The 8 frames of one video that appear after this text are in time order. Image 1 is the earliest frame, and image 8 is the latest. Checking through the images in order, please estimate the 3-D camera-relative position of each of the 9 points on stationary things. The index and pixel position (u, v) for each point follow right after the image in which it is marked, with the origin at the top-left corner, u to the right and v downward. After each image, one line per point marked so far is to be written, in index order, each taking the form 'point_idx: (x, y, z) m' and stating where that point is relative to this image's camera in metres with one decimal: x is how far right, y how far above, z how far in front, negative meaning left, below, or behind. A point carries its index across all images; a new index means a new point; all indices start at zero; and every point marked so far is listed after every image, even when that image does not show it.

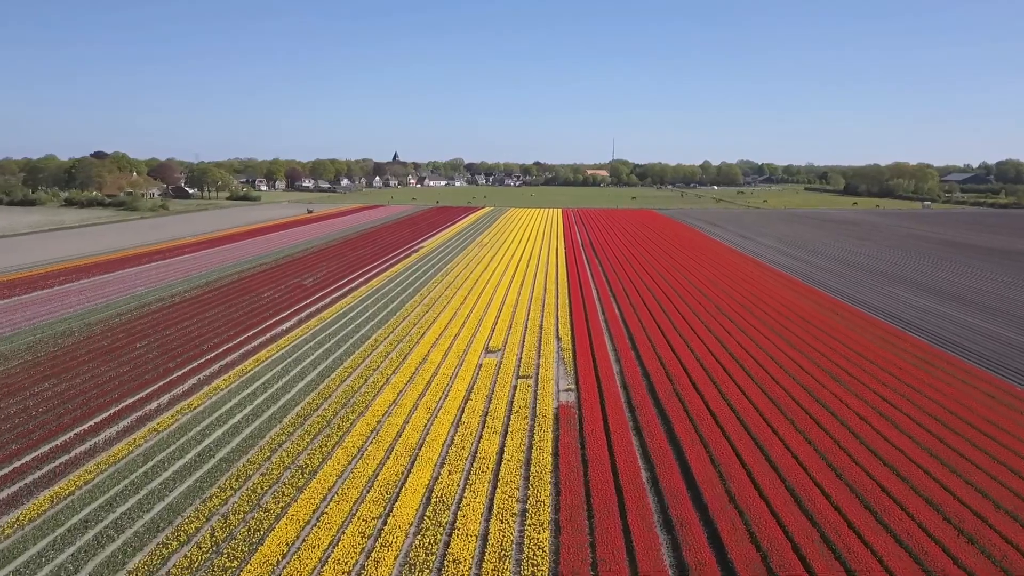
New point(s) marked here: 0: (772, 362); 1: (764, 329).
0: (+5.7, -1.5, +13.7) m
1: (+6.9, -0.9, +17.6) m
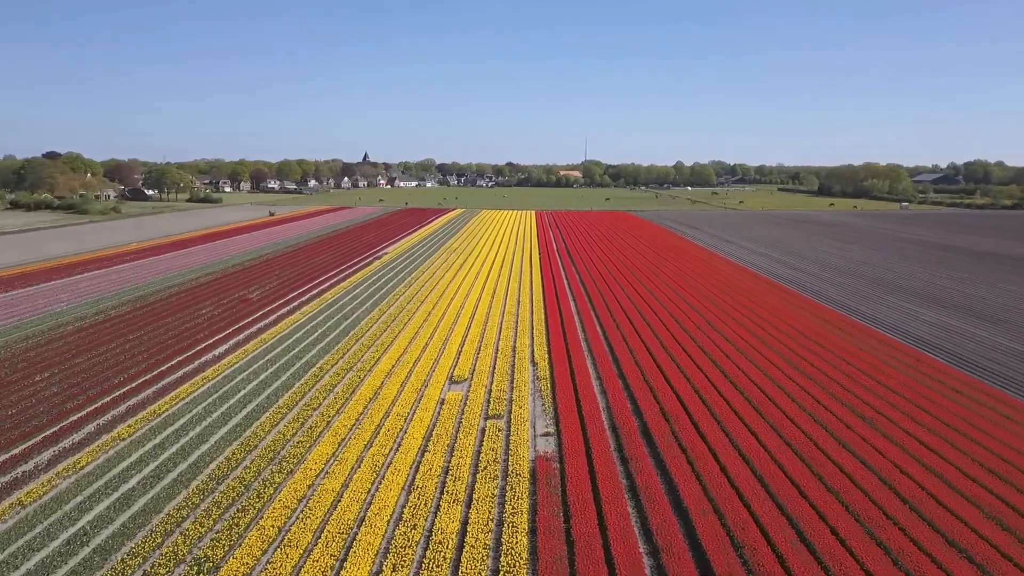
0: (+5.1, -1.8, +12.0) m
1: (+6.2, -1.2, +15.9) m
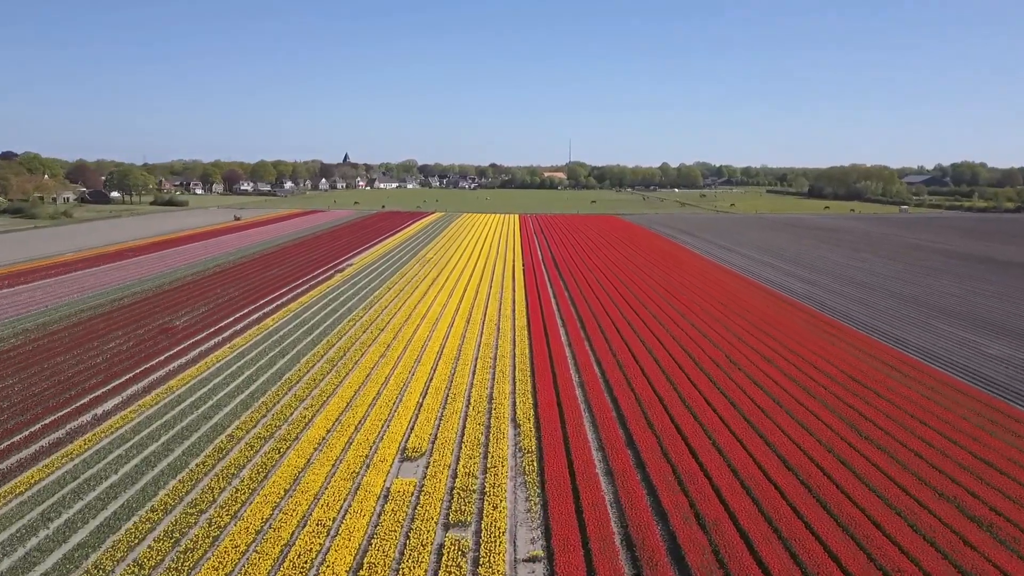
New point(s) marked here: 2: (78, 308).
0: (+4.7, -2.4, +8.9) m
1: (+5.7, -1.8, +12.9) m
2: (-12.8, -0.7, +18.5) m
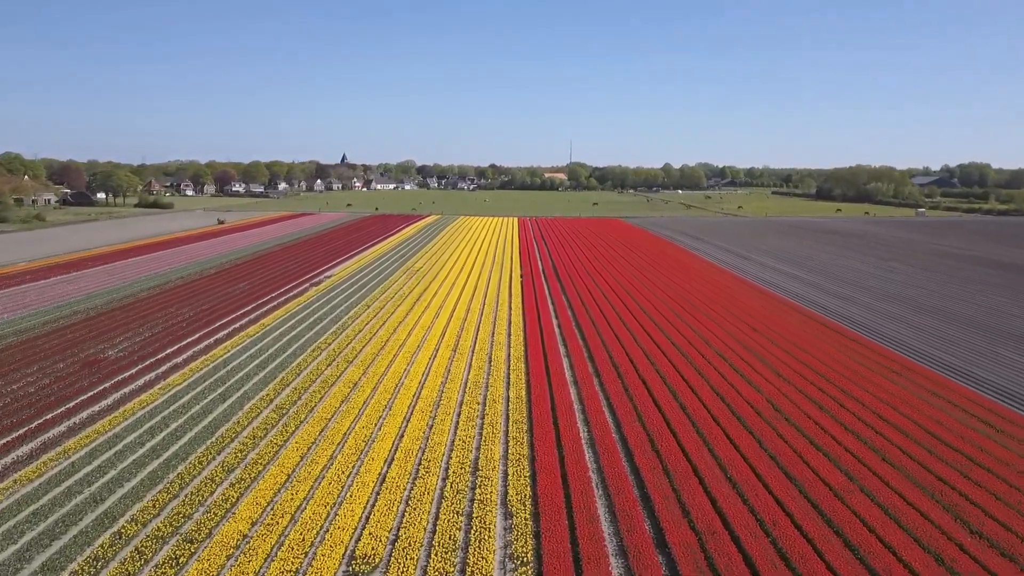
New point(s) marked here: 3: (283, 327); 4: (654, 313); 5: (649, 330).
0: (+4.5, -2.9, +6.4) m
1: (+5.6, -2.3, +10.3) m
2: (-12.9, -1.2, +15.9) m
3: (-6.1, -1.1, +16.5) m
4: (+4.4, -0.5, +19.4) m
5: (+3.6, -1.0, +16.8) m
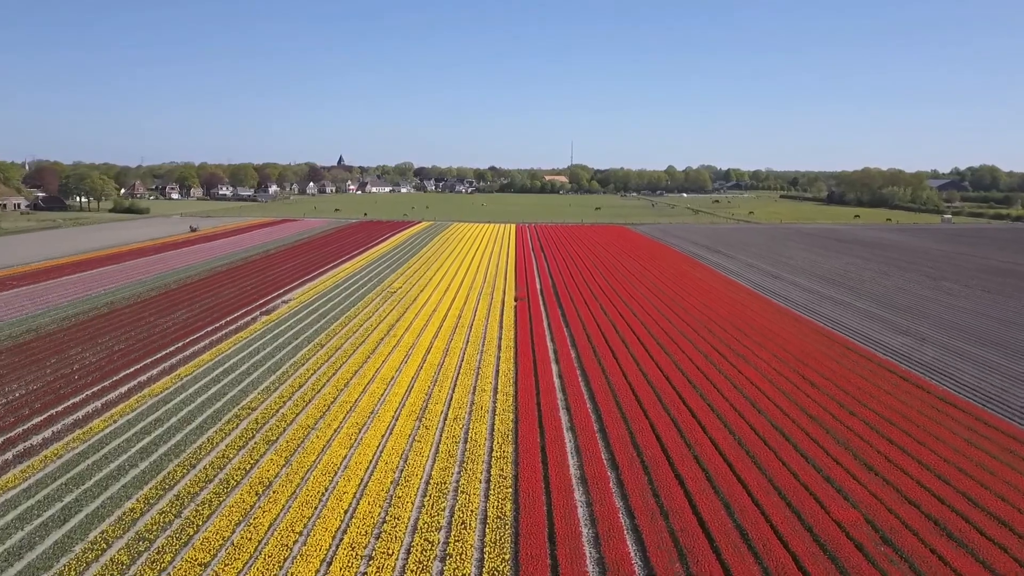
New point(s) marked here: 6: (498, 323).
0: (+4.3, -3.7, +2.7) m
1: (+5.3, -3.1, +6.7) m
2: (-13.2, -2.0, +12.3) m
3: (-6.4, -1.9, +12.9) m
4: (+4.1, -1.3, +15.7) m
5: (+3.3, -1.8, +13.1) m
6: (-0.4, -1.1, +17.7) m
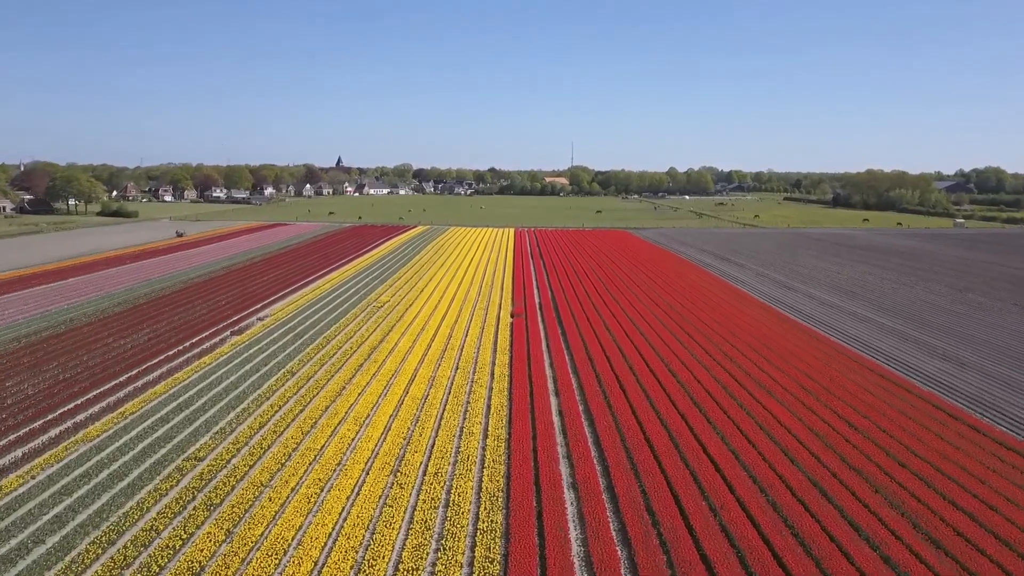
0: (+4.1, -4.2, +1.1) m
1: (+5.2, -3.6, +5.0) m
2: (-13.3, -2.4, +10.6) m
3: (-6.5, -2.3, +11.3) m
4: (+4.0, -1.8, +14.1) m
5: (+3.2, -2.3, +11.5) m
6: (-0.5, -1.5, +16.1) m
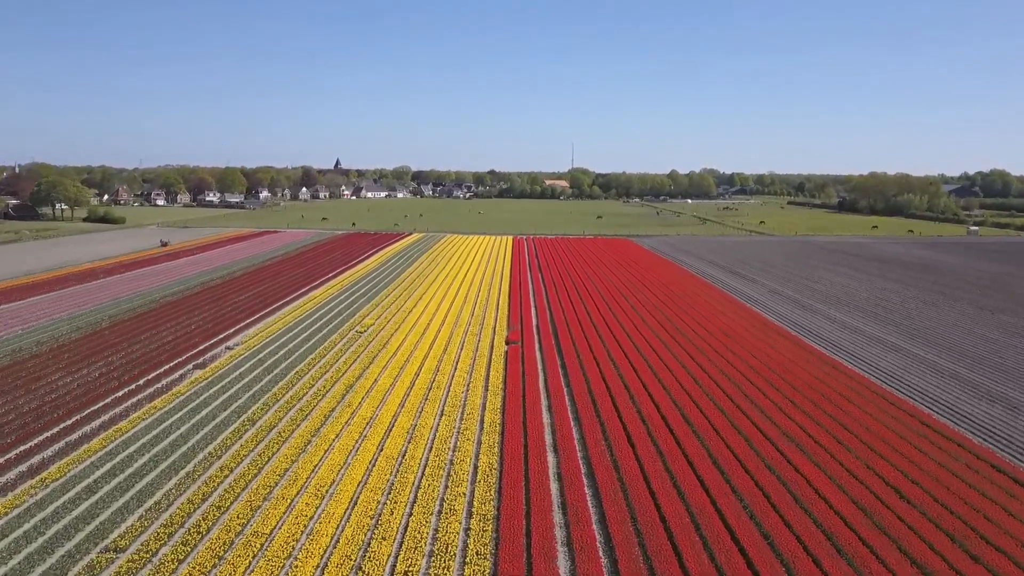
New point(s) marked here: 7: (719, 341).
0: (+4.0, -4.9, -0.6) m
1: (+5.0, -4.3, +3.3) m
2: (-13.5, -3.1, +8.9) m
3: (-6.6, -3.0, +9.6) m
4: (+3.8, -2.5, +12.4) m
5: (+3.0, -3.0, +9.8) m
6: (-0.7, -2.2, +14.4) m
7: (+6.1, -1.6, +18.2) m
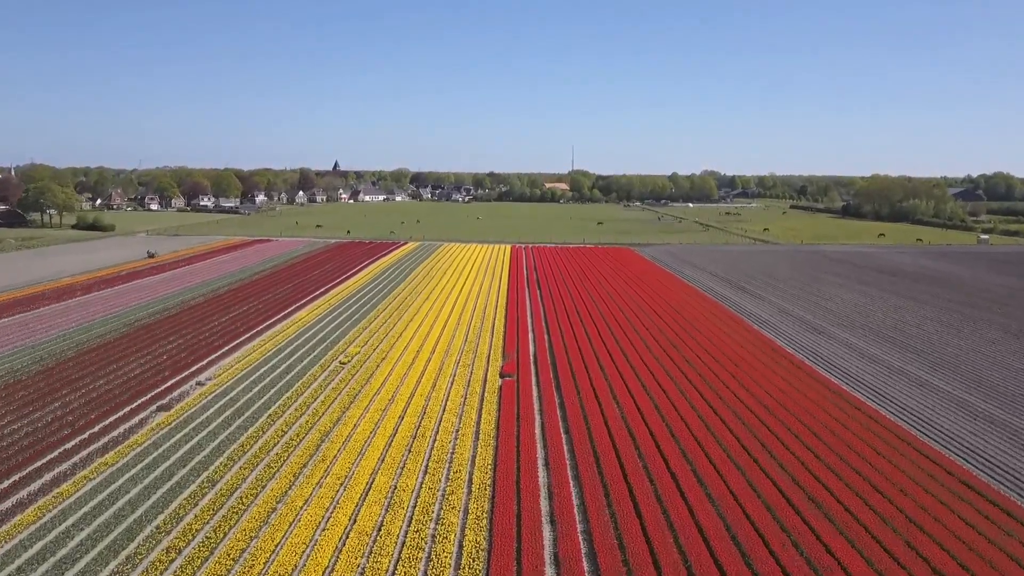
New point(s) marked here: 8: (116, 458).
0: (+3.8, -5.7, -1.9) m
1: (+4.8, -5.1, +2.0) m
2: (-13.7, -3.9, +7.6) m
3: (-6.8, -3.8, +8.3) m
4: (+3.7, -3.3, +11.1) m
5: (+2.9, -3.8, +8.5) m
6: (-0.8, -3.0, +13.1) m
7: (+5.9, -2.4, +16.9) m
8: (-7.4, -3.2, +11.8) m
